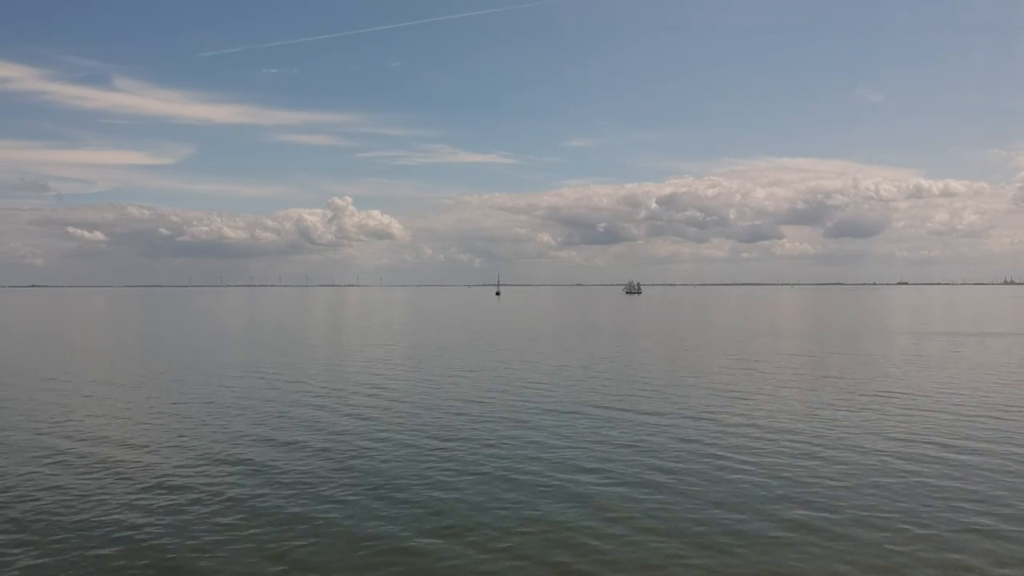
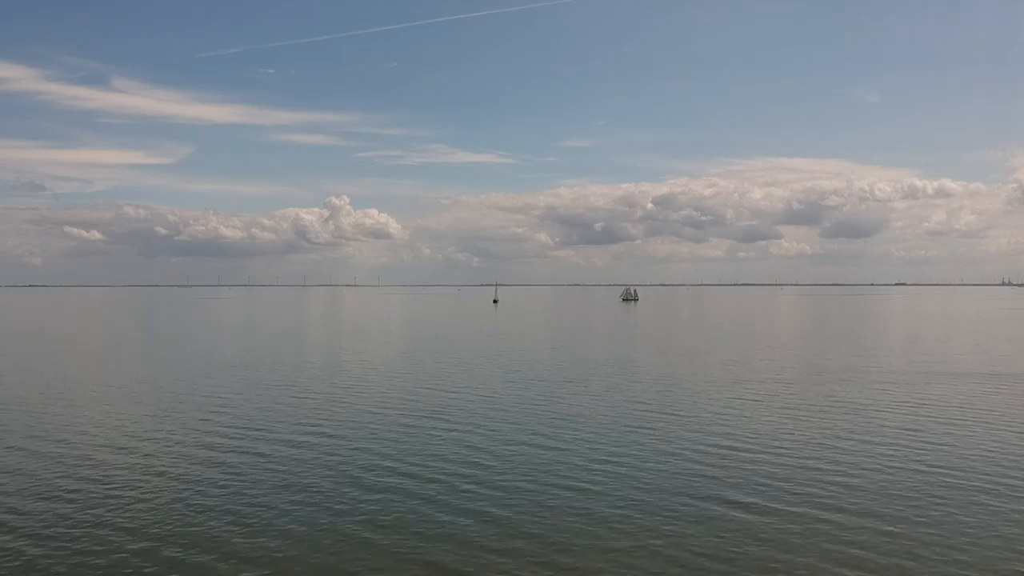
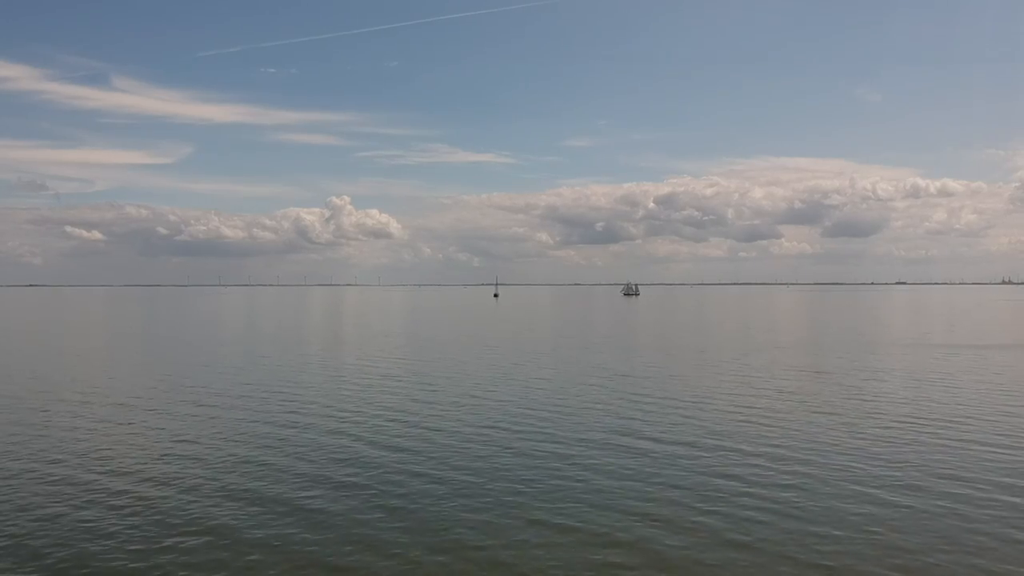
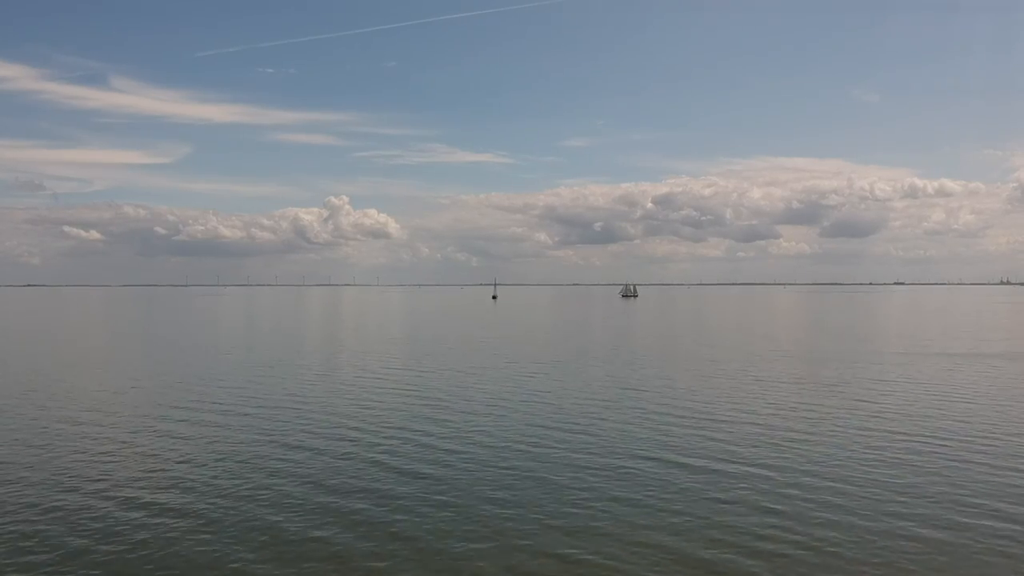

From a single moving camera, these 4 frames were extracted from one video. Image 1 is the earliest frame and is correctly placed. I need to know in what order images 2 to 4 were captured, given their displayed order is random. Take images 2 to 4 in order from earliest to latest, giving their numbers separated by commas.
3, 4, 2
